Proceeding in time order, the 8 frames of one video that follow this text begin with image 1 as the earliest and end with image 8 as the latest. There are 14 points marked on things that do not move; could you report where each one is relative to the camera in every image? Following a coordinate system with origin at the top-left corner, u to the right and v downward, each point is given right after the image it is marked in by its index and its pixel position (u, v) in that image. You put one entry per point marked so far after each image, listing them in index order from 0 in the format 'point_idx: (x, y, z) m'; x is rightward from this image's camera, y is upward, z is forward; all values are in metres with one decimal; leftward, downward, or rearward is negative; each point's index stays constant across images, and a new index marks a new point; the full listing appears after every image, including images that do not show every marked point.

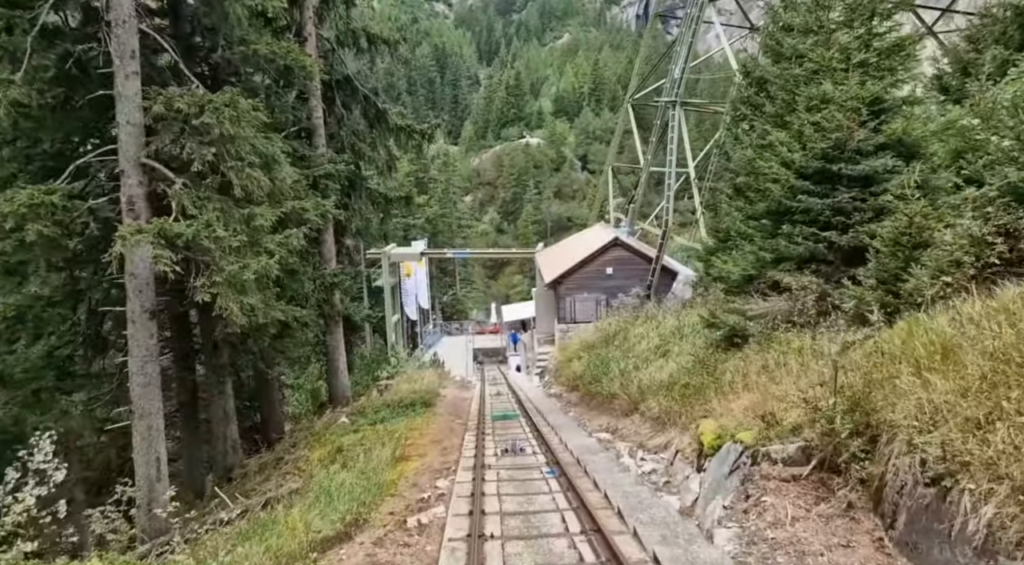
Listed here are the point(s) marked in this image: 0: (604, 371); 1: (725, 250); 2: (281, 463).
0: (+1.9, -1.7, +14.6) m
1: (+4.2, +0.6, +14.5) m
2: (-4.4, -3.4, +14.0) m
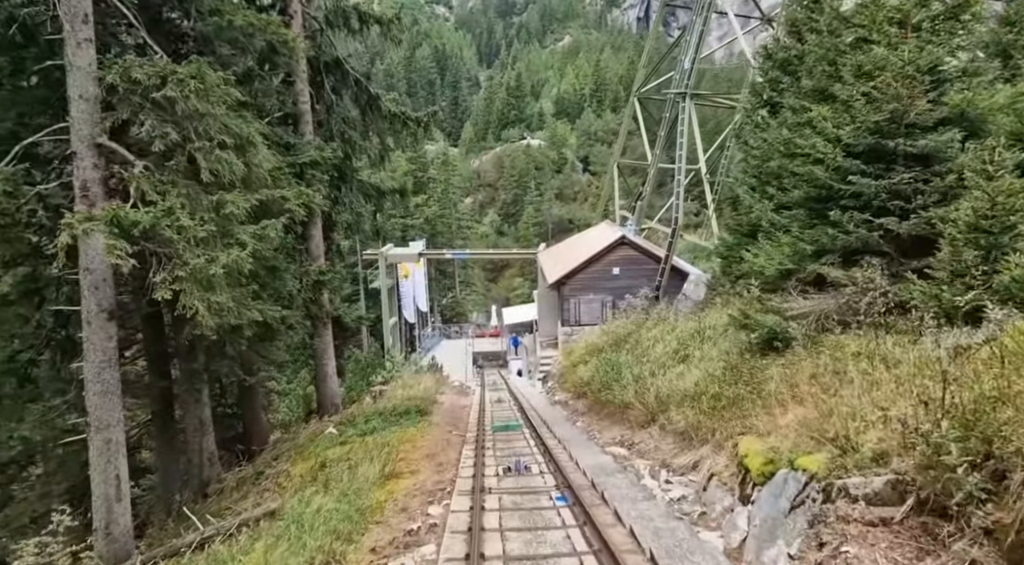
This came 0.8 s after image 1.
0: (+1.9, -1.7, +13.4) m
1: (+4.2, +0.7, +13.3) m
2: (-4.3, -3.4, +12.7) m
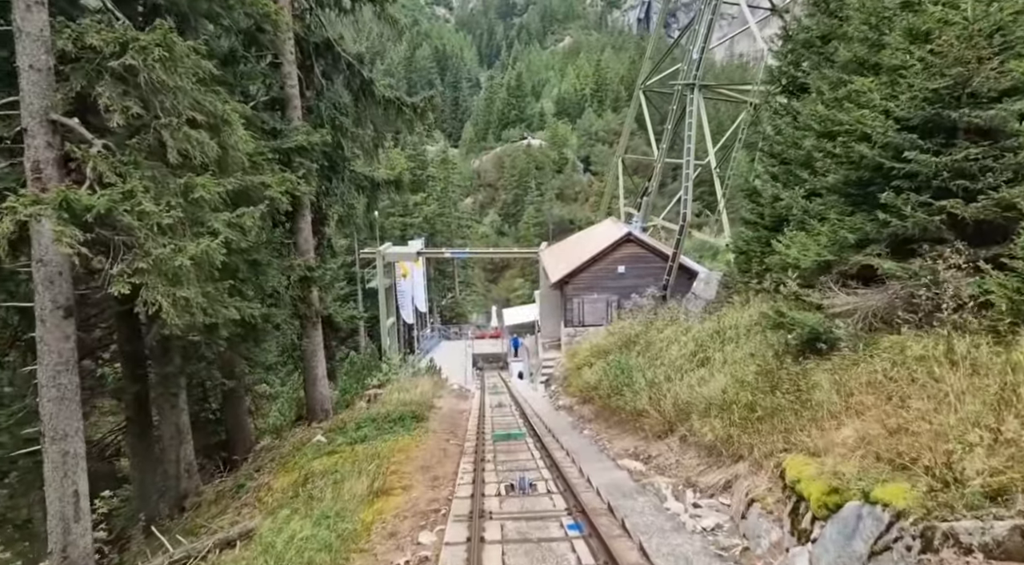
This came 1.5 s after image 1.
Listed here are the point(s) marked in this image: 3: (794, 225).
0: (+2.0, -1.7, +12.4) m
1: (+4.3, +0.7, +12.2) m
2: (-4.3, -3.3, +11.7) m
3: (+3.7, +0.8, +9.8) m
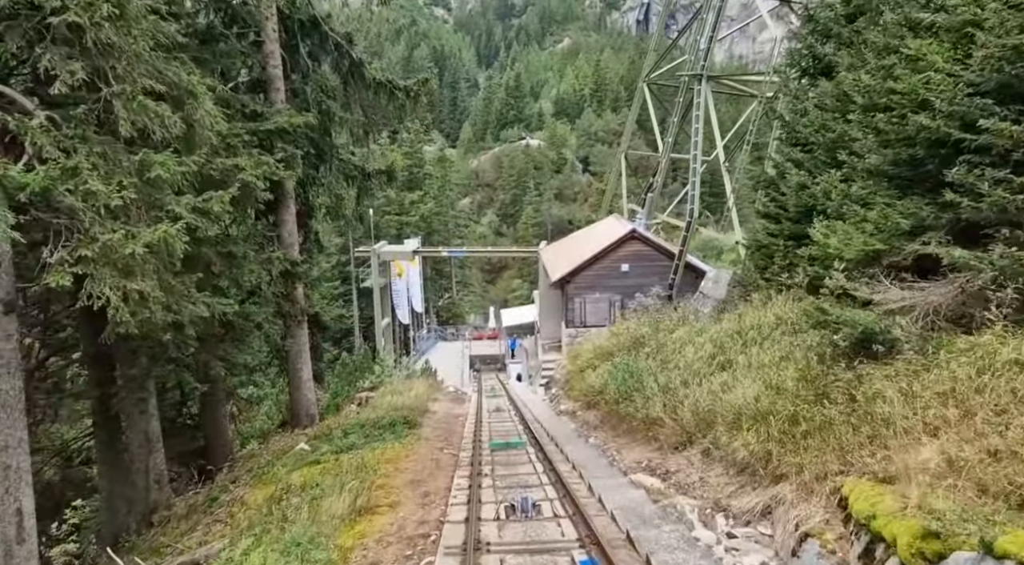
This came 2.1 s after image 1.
0: (+1.9, -1.6, +11.4) m
1: (+4.3, +0.8, +11.2) m
2: (-4.3, -3.2, +10.7) m
3: (+3.8, +0.8, +8.8) m
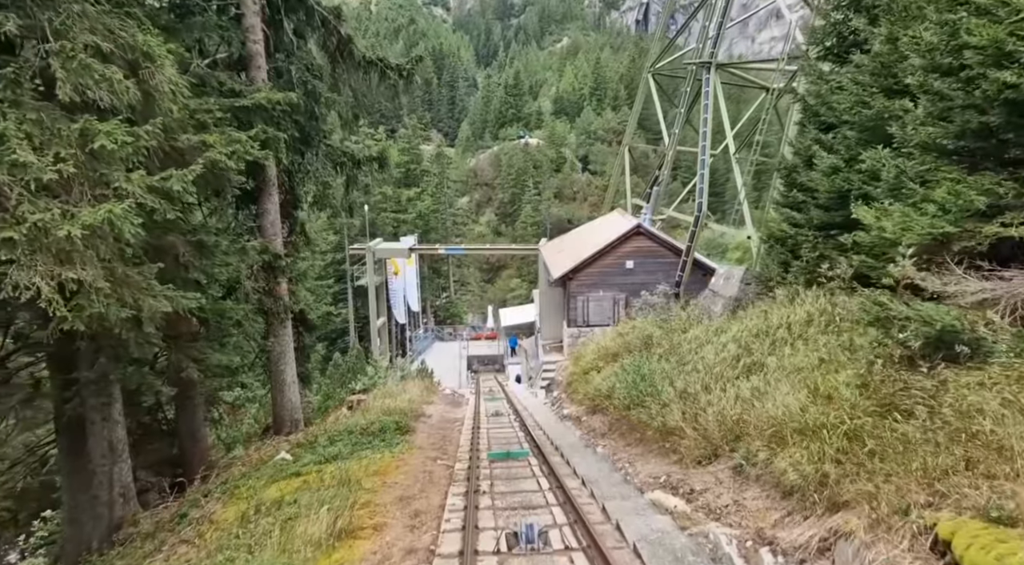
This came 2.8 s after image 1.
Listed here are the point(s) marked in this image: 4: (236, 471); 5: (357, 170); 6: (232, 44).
0: (+2.0, -1.5, +10.4) m
1: (+4.3, +0.9, +10.2) m
2: (-4.3, -3.1, +9.6) m
3: (+3.8, +0.9, +7.8) m
4: (-4.2, -2.9, +11.3) m
5: (-2.9, +2.1, +14.0) m
6: (-4.6, +3.9, +12.0) m
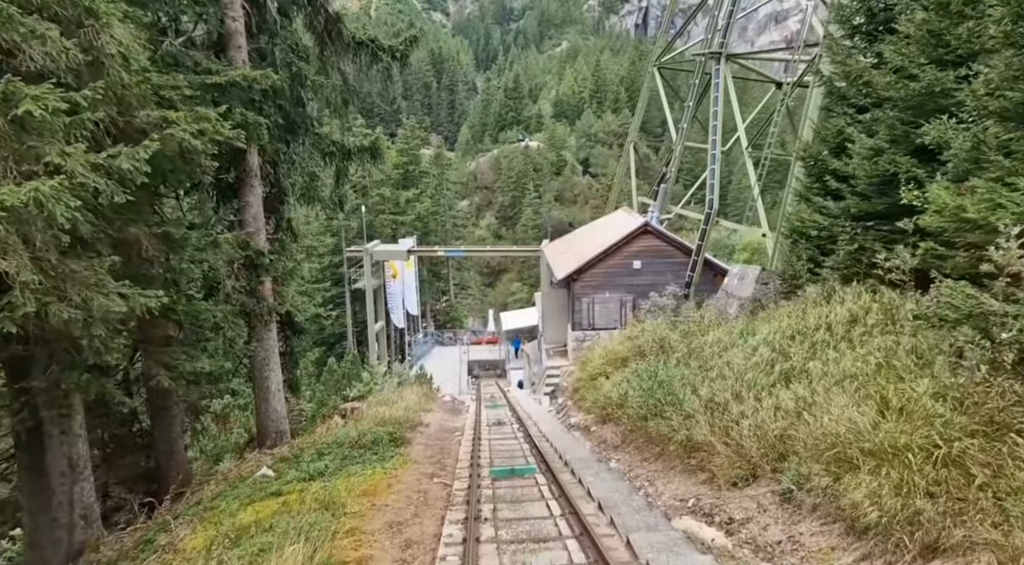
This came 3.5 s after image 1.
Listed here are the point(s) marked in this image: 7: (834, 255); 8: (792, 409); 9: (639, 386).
0: (+2.0, -1.5, +9.3) m
1: (+4.3, +0.9, +9.2) m
2: (-4.2, -3.1, +8.6) m
3: (+3.8, +1.0, +6.7) m
4: (-4.2, -2.9, +10.2) m
5: (-2.9, +2.1, +13.0) m
6: (-4.5, +3.9, +11.0) m
7: (+4.2, +0.4, +9.6) m
8: (+2.5, -1.1, +6.6) m
9: (+2.0, -1.6, +11.3) m
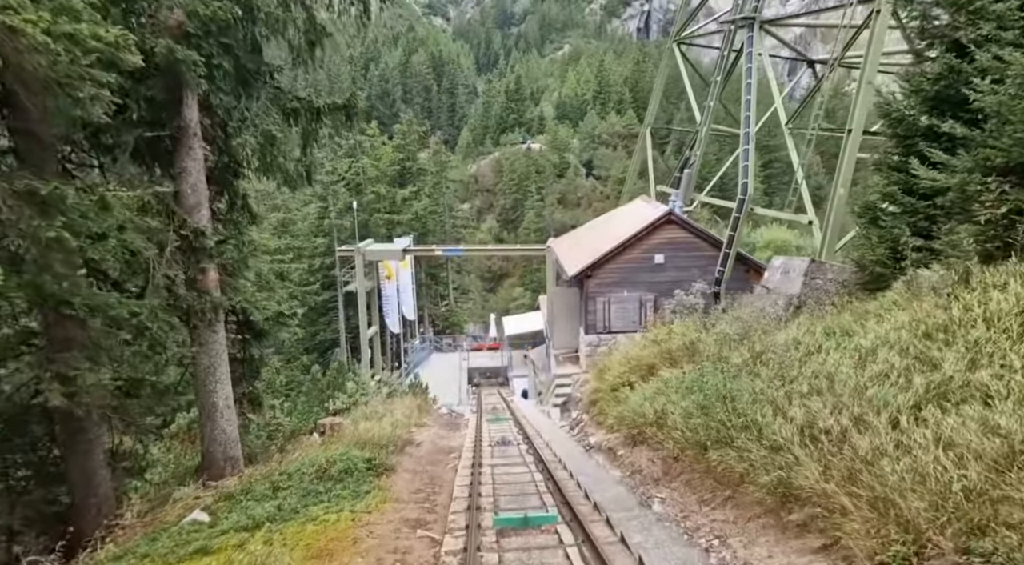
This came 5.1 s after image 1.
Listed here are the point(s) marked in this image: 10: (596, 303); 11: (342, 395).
0: (+2.1, -1.3, +6.8) m
1: (+4.4, +1.1, +6.7) m
2: (-4.1, -2.9, +6.1) m
3: (+3.9, +1.2, +4.2) m
4: (-4.0, -2.7, +7.7) m
5: (-2.8, +2.3, +10.5) m
6: (-4.4, +4.1, +8.6) m
7: (+4.3, +0.6, +7.1) m
8: (+2.6, -0.9, +4.1) m
9: (+2.1, -1.4, +8.8) m
10: (+2.2, -0.5, +19.6) m
11: (-4.5, -2.9, +19.3) m
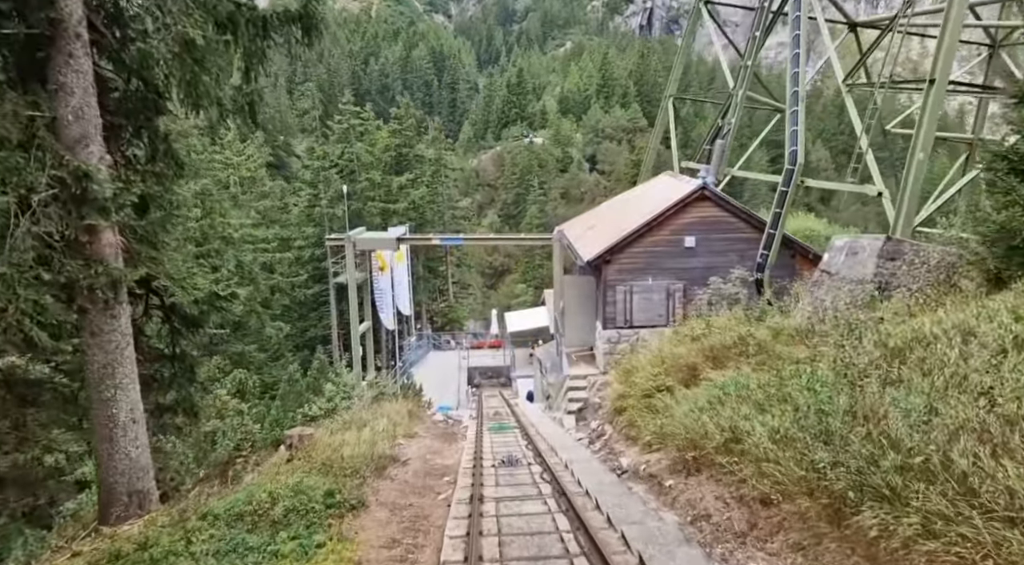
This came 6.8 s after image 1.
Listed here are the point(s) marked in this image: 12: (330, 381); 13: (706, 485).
0: (+2.3, -1.0, +4.1) m
1: (+4.6, +1.4, +4.0) m
2: (-4.0, -2.6, +3.3) m
3: (+4.1, +1.5, +1.5) m
4: (-3.9, -2.4, +5.0) m
5: (-2.6, +2.6, +7.8) m
6: (-4.3, +4.4, +5.8) m
7: (+4.4, +0.9, +4.4) m
8: (+2.7, -0.6, +1.4) m
9: (+2.2, -1.1, +6.1) m
10: (+2.4, -0.2, +16.8) m
11: (-4.3, -2.6, +16.6) m
12: (-4.5, -2.4, +18.3) m
13: (+1.9, -2.0, +7.0) m
